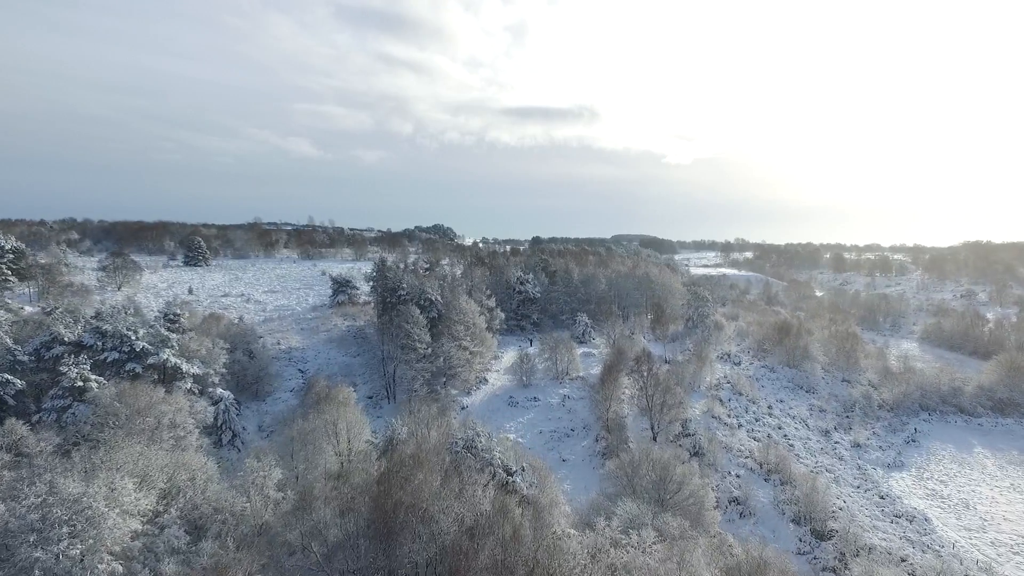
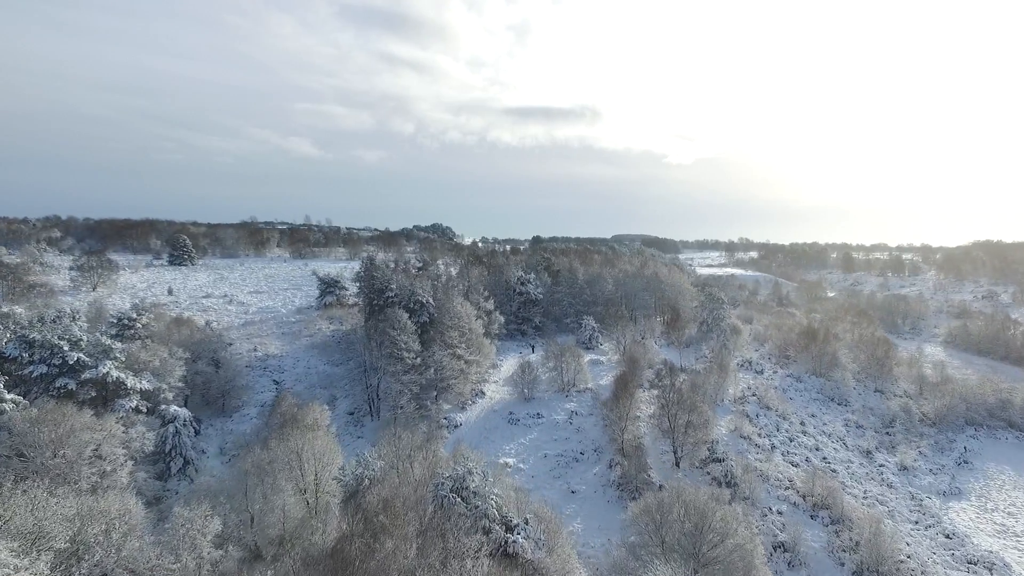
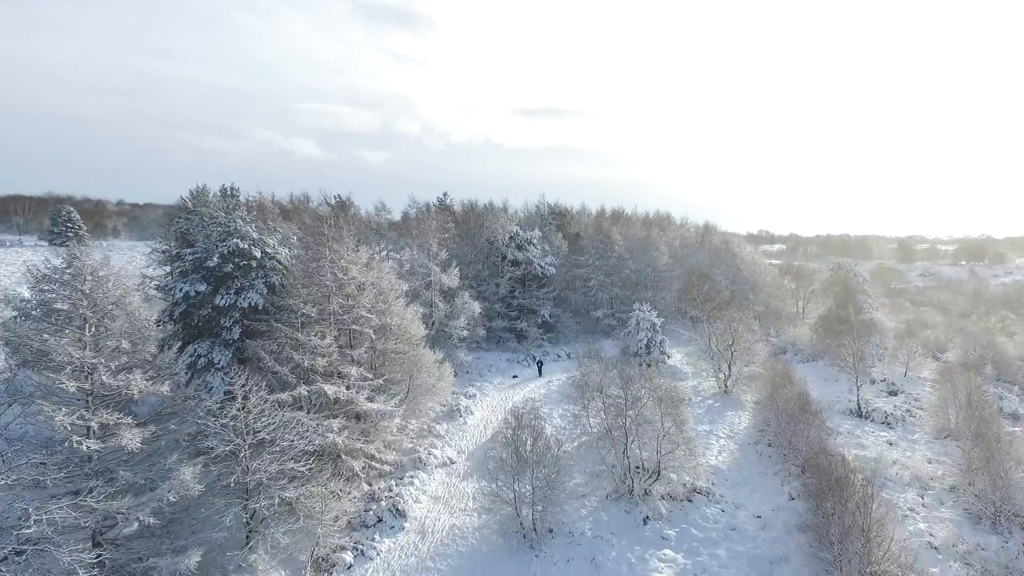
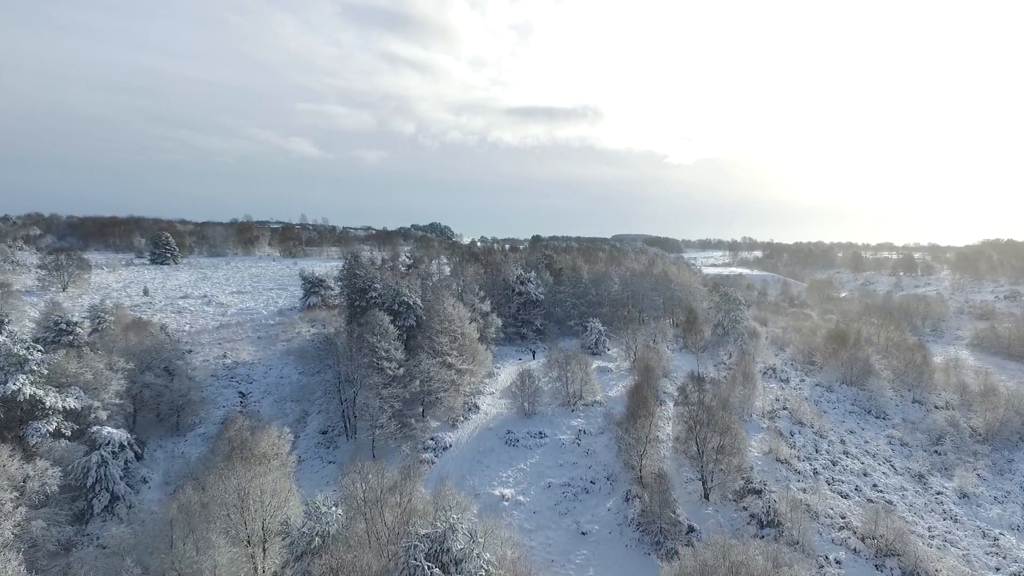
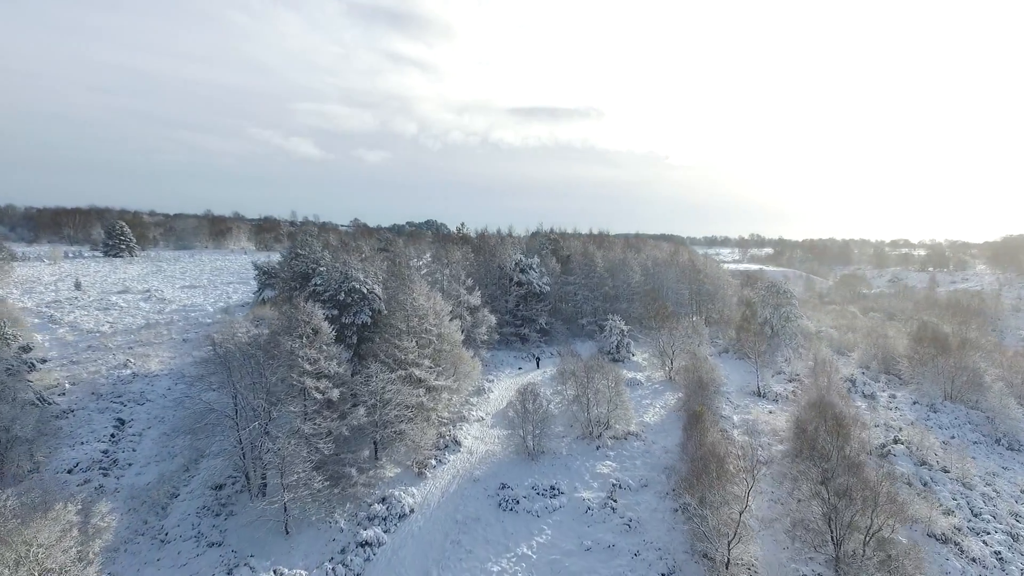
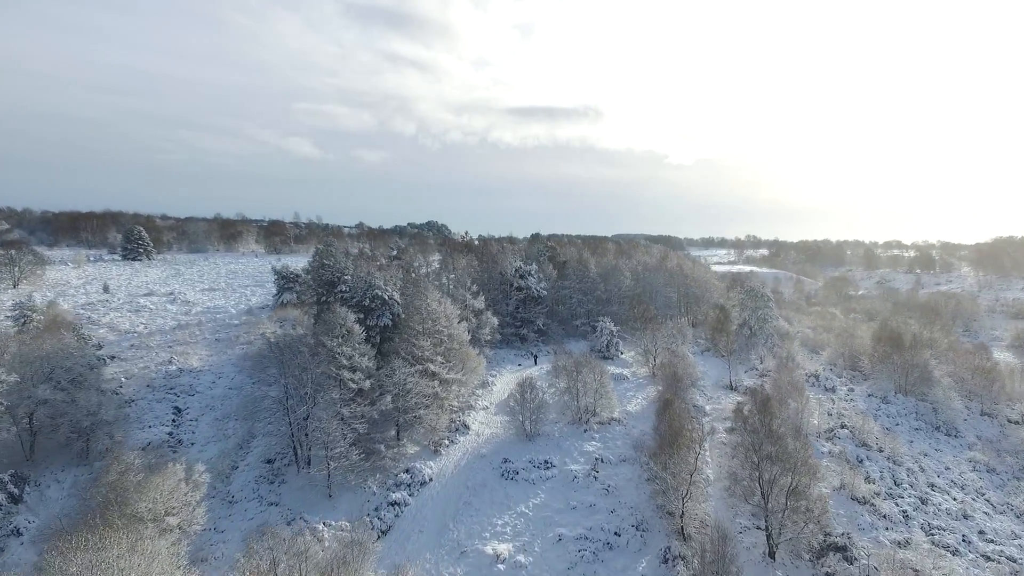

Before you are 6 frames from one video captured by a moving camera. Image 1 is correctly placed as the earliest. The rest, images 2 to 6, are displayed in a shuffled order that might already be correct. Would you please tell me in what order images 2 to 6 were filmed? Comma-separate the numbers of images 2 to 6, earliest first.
2, 4, 6, 5, 3
